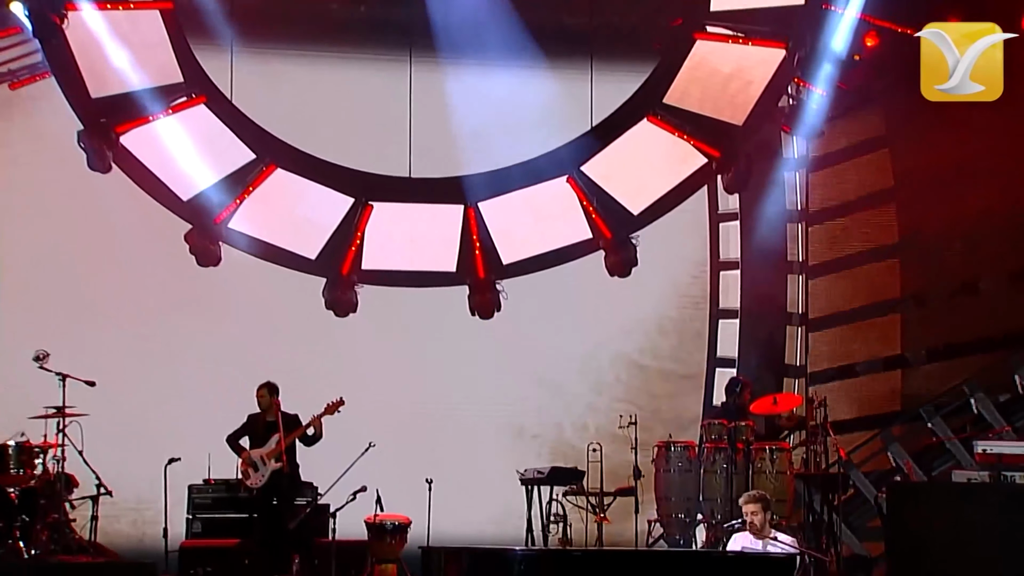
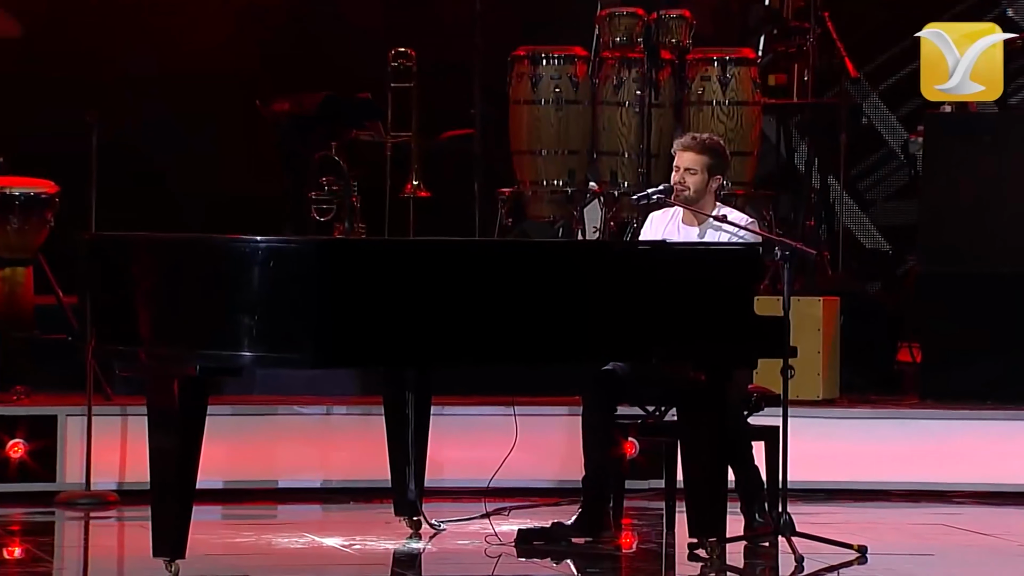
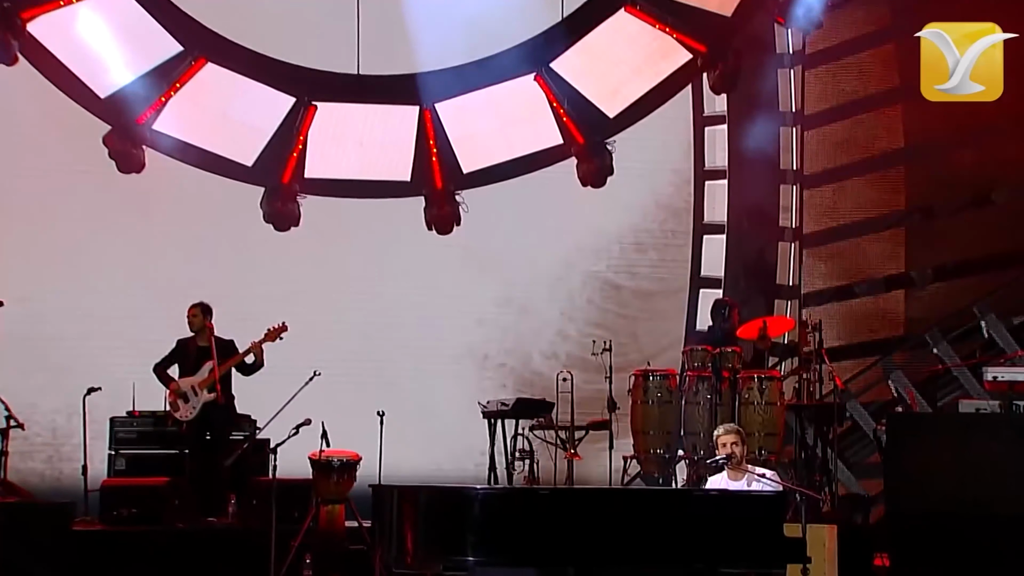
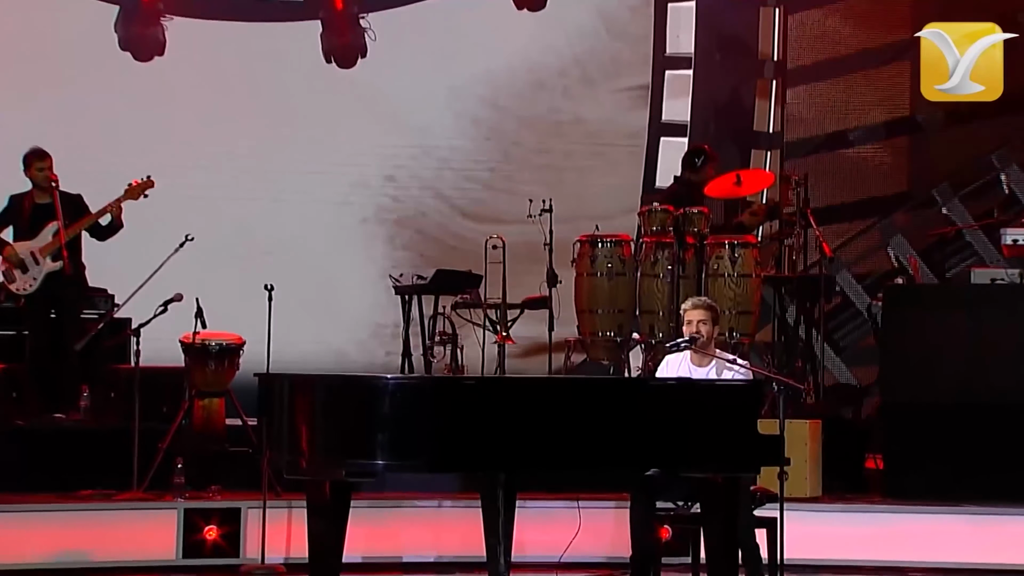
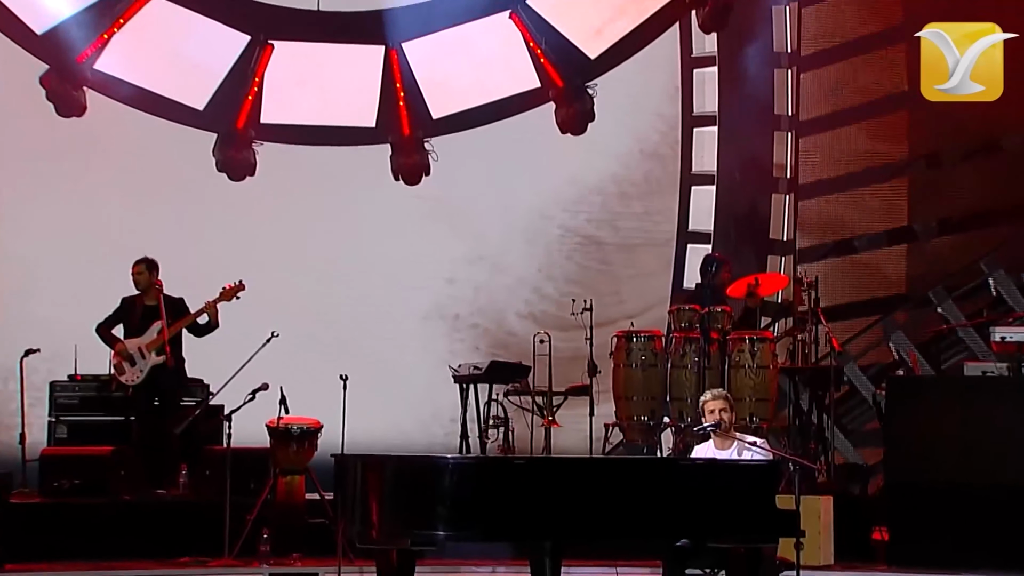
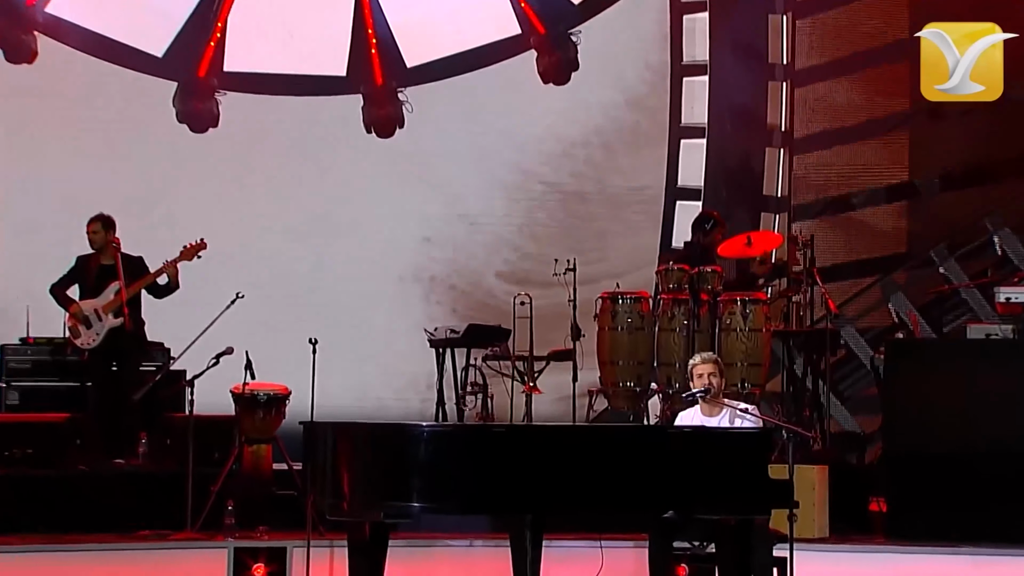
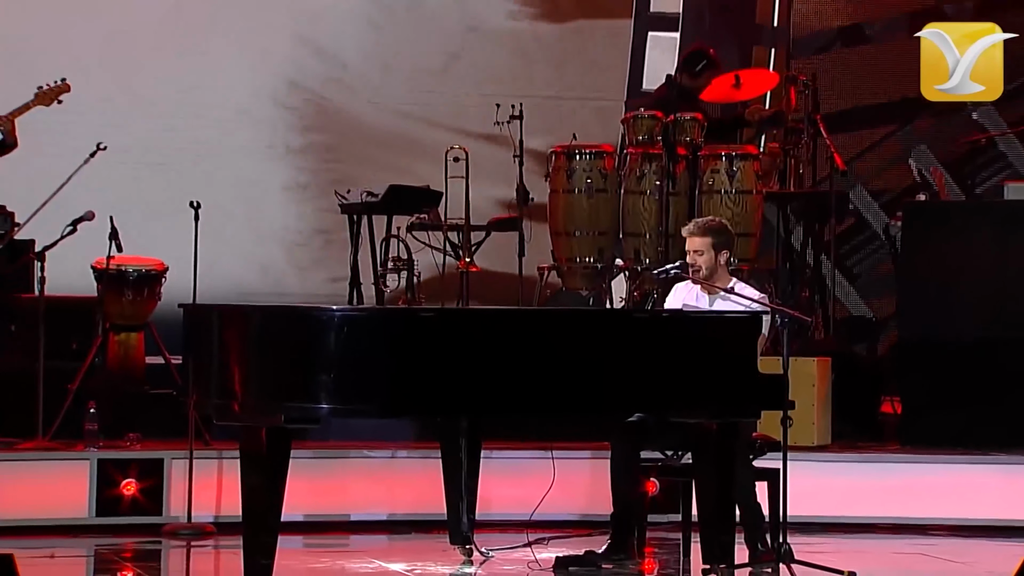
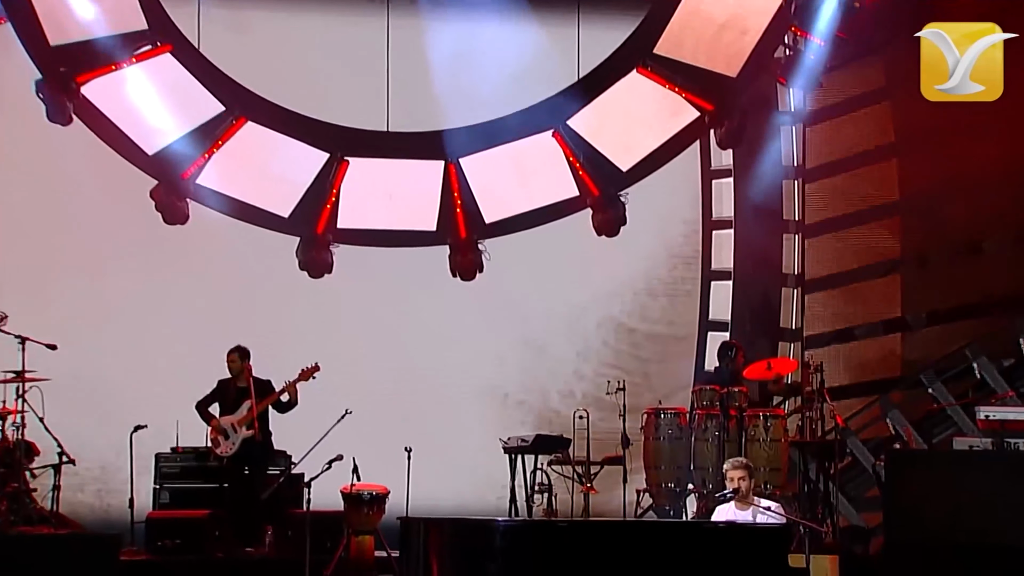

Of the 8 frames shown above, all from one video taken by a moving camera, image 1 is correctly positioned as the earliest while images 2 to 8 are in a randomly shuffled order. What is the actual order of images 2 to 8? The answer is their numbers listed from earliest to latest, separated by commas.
8, 3, 5, 6, 4, 7, 2
